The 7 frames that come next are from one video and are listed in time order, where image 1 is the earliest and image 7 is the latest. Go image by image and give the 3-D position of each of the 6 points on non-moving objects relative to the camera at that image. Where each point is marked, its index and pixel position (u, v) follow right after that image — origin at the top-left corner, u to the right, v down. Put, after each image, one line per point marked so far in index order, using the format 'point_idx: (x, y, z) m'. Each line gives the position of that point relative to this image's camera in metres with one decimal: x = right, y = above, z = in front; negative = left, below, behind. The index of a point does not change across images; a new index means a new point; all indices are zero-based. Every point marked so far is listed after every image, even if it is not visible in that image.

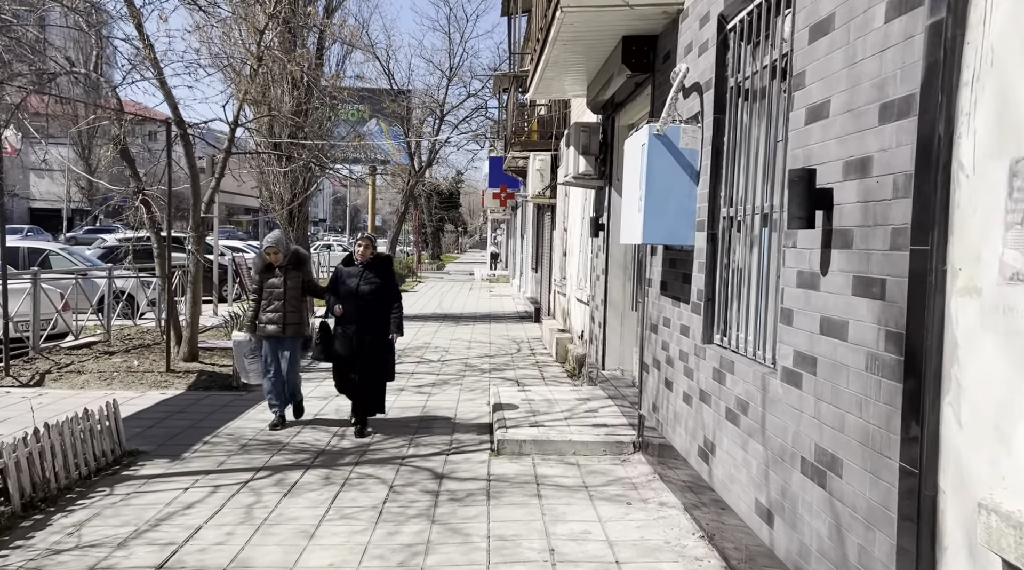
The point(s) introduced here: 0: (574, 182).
0: (+0.6, +1.0, +9.7) m
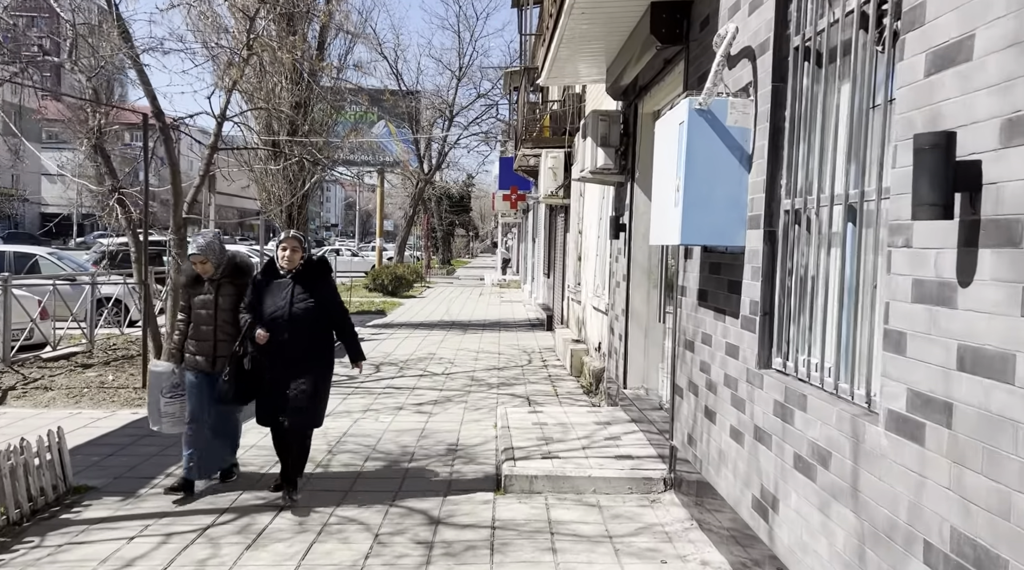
0: (+0.7, +0.9, +8.8) m
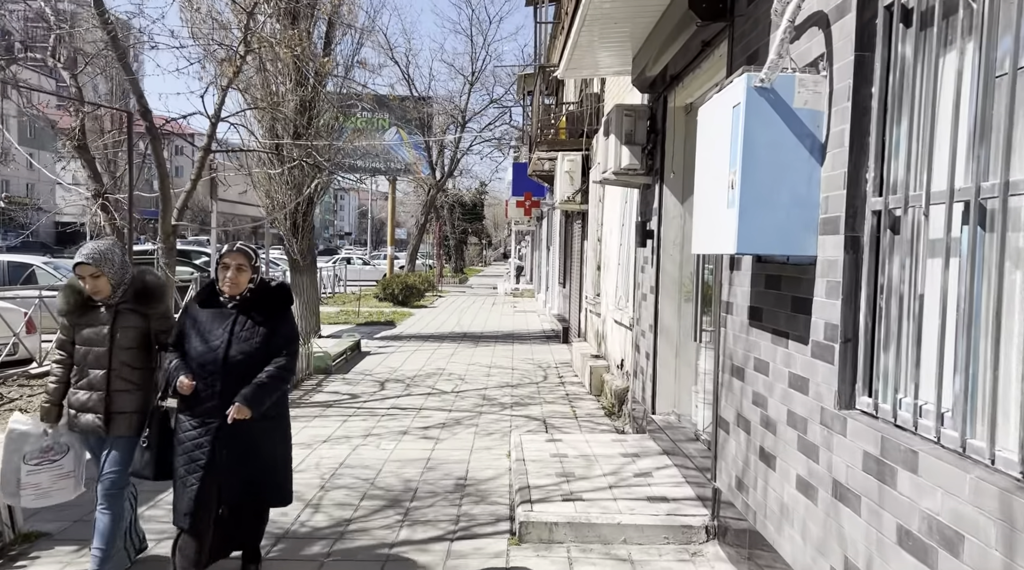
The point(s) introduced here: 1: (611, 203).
0: (+0.8, +0.8, +8.0) m
1: (+1.0, +0.8, +10.2) m
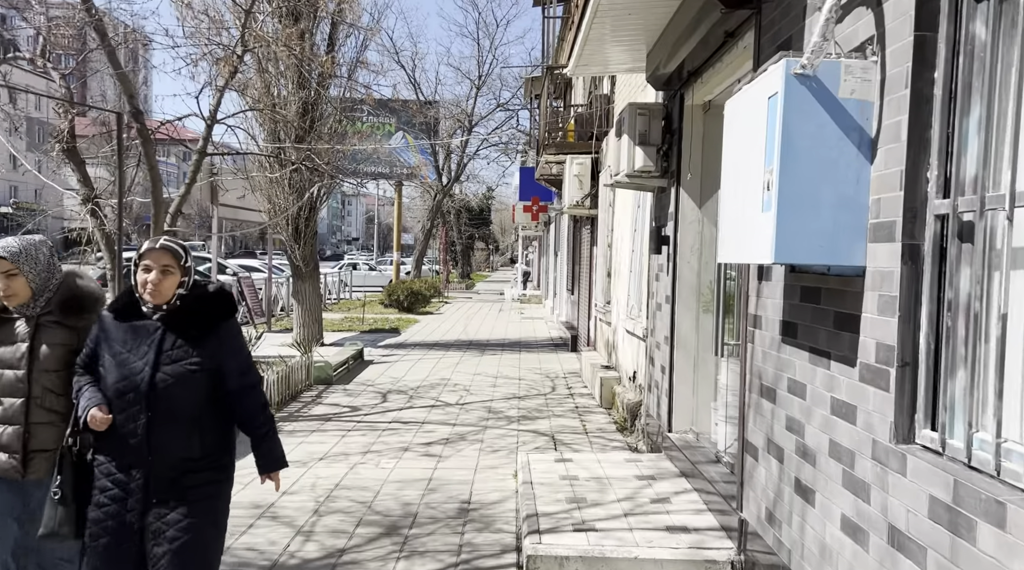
0: (+0.8, +0.8, +7.5) m
1: (+1.1, +0.7, +9.8) m
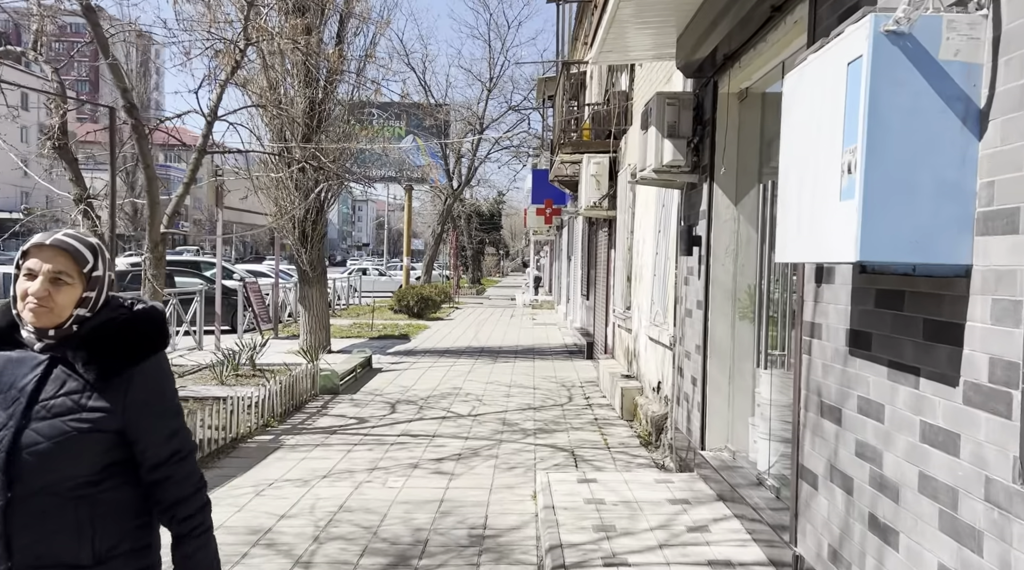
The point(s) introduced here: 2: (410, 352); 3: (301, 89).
0: (+0.9, +0.7, +7.0) m
1: (+1.2, +0.7, +9.3) m
2: (-1.6, -1.1, +16.1) m
3: (-2.9, +2.7, +13.7) m
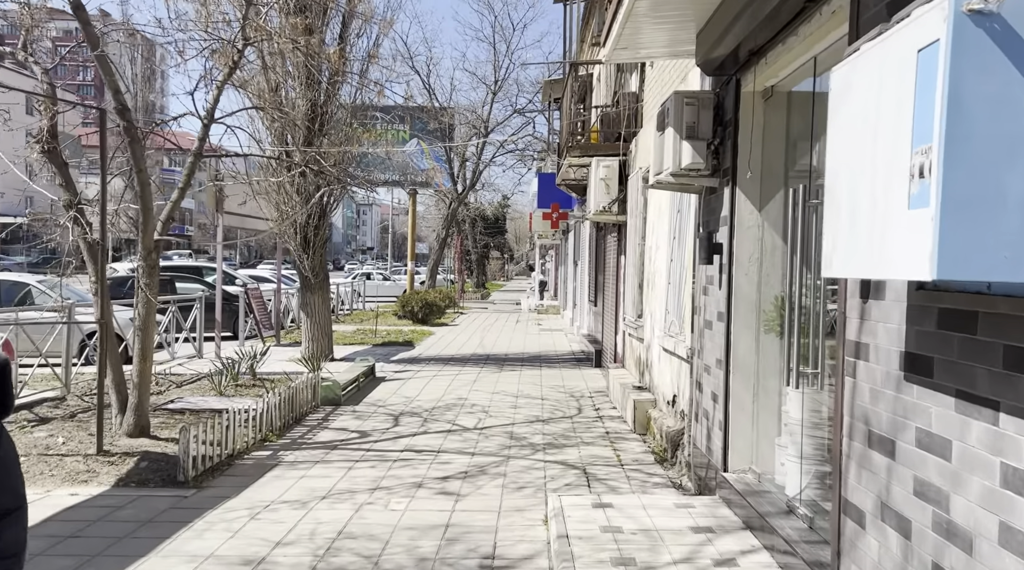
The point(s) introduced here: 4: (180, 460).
0: (+1.0, +0.7, +6.6) m
1: (+1.3, +0.6, +8.9) m
2: (-1.5, -1.2, +15.8) m
3: (-2.8, +2.6, +13.3) m
4: (-2.3, -1.2, +7.0) m
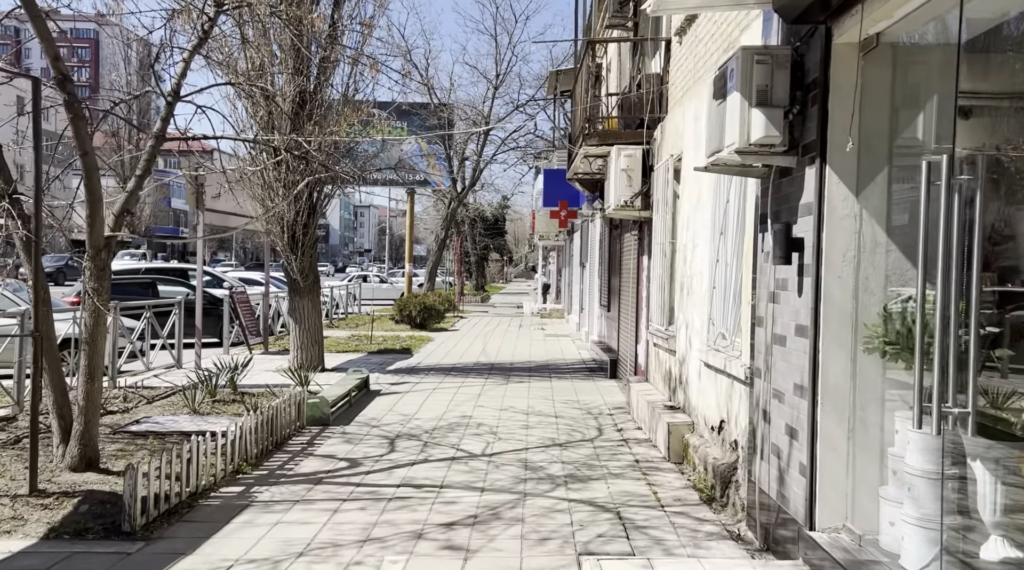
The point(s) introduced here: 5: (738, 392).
0: (+1.1, +0.6, +5.3) m
1: (+1.4, +0.6, +7.6) m
2: (-1.4, -1.2, +14.5) m
3: (-2.7, +2.5, +12.1) m
4: (-2.2, -1.2, +5.7) m
5: (+1.4, -0.7, +6.3) m
